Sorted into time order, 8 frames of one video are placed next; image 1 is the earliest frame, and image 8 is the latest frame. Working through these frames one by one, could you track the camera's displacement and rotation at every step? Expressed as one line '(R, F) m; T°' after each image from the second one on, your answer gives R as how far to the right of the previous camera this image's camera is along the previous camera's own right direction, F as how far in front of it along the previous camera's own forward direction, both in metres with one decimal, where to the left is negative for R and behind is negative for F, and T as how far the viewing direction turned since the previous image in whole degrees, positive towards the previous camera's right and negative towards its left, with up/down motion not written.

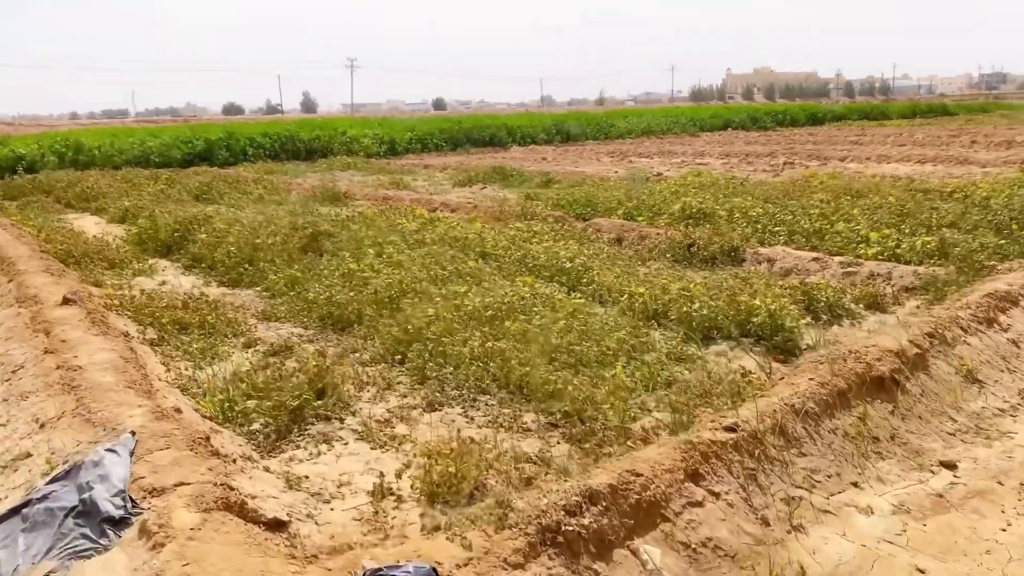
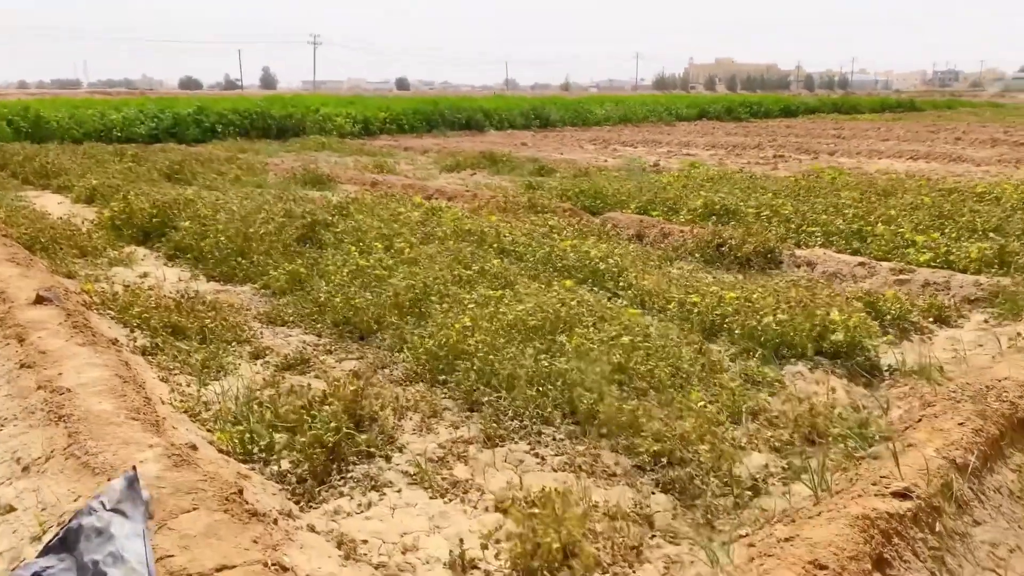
(-0.6, +0.7) m; +3°
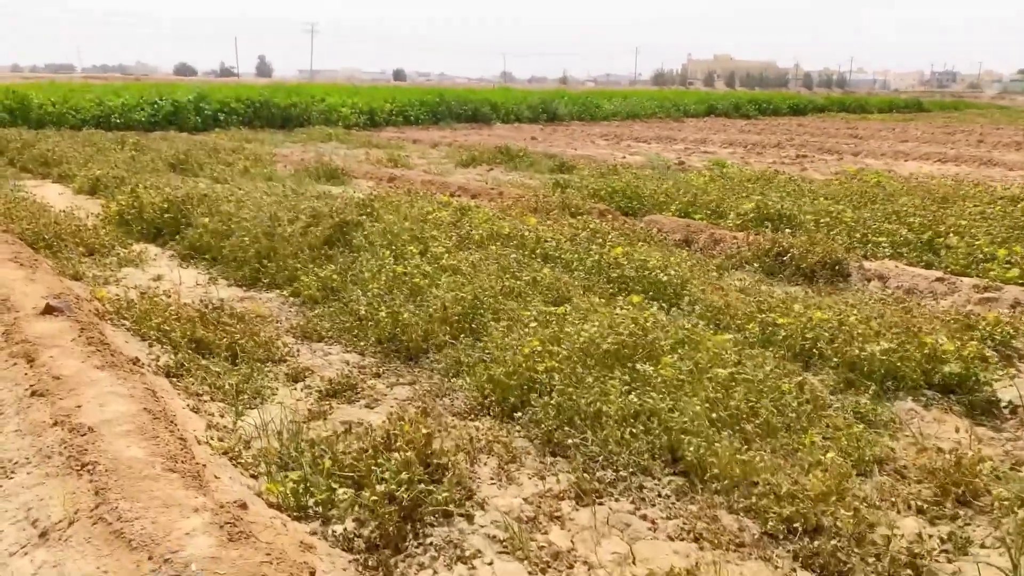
(-0.4, +0.6) m; 0°
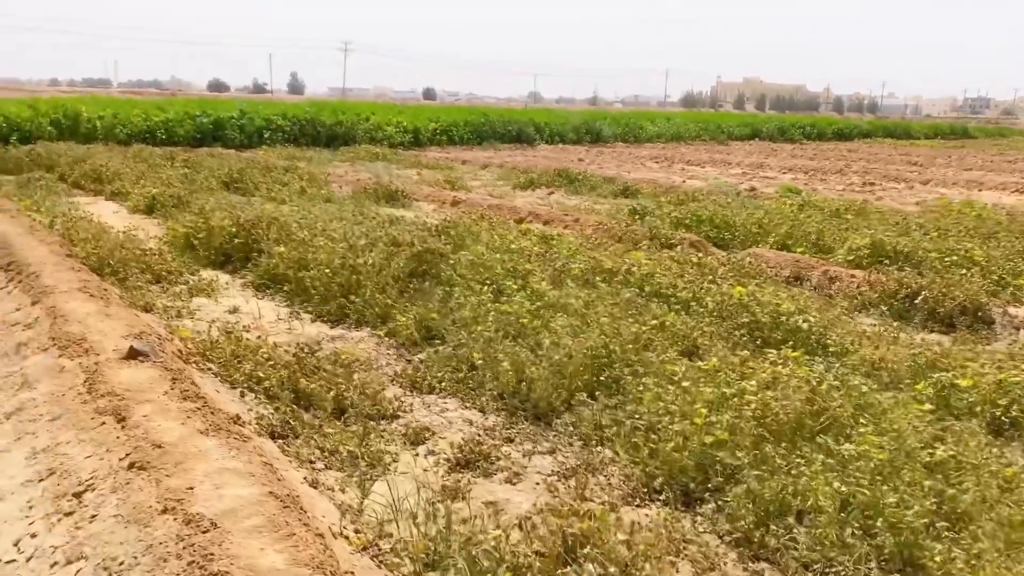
(-0.6, +0.6) m; -2°
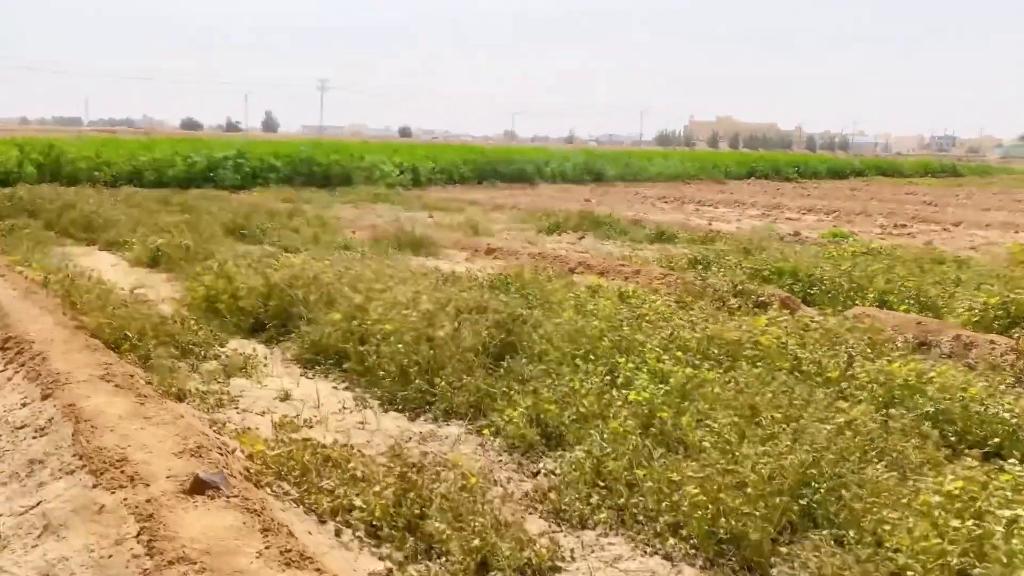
(-0.8, +1.1) m; +2°
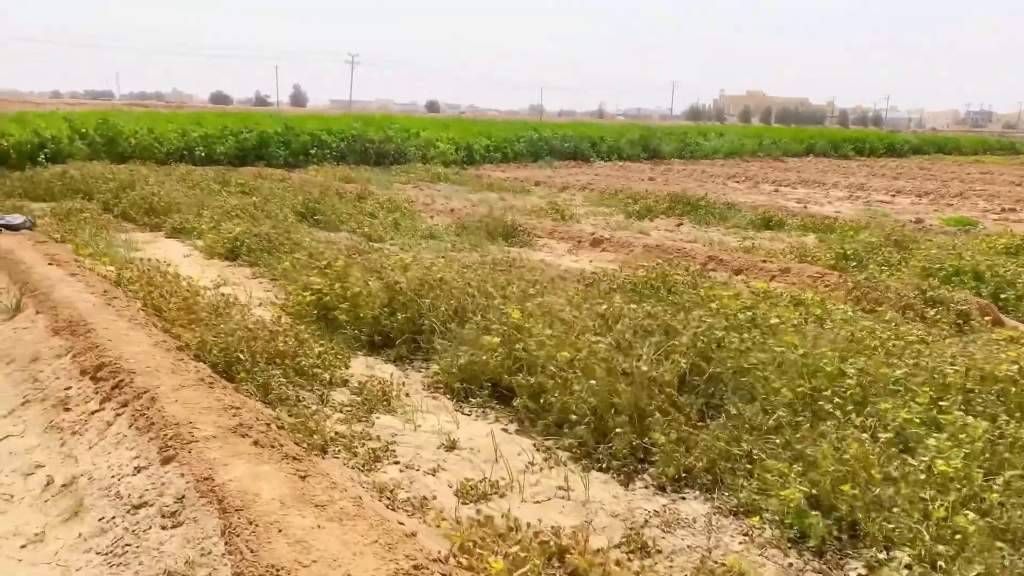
(-1.0, +1.1) m; -2°
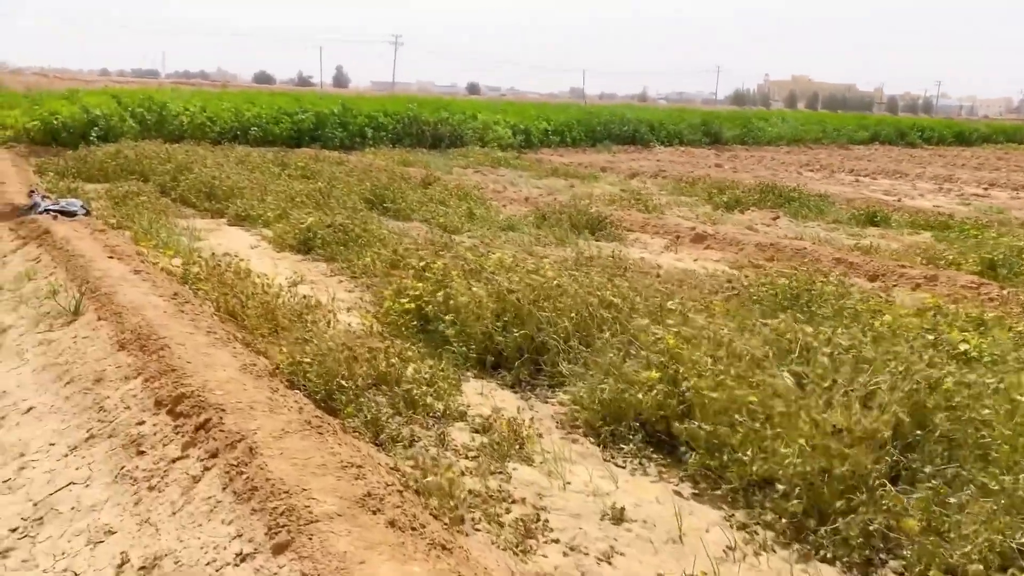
(-0.6, +0.9) m; -2°
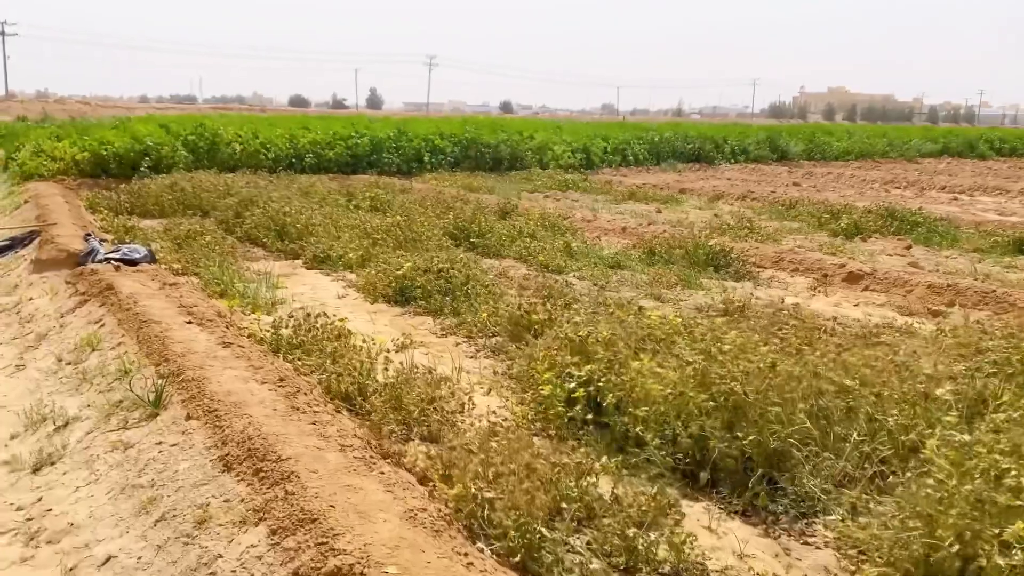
(-0.8, +1.2) m; -2°
